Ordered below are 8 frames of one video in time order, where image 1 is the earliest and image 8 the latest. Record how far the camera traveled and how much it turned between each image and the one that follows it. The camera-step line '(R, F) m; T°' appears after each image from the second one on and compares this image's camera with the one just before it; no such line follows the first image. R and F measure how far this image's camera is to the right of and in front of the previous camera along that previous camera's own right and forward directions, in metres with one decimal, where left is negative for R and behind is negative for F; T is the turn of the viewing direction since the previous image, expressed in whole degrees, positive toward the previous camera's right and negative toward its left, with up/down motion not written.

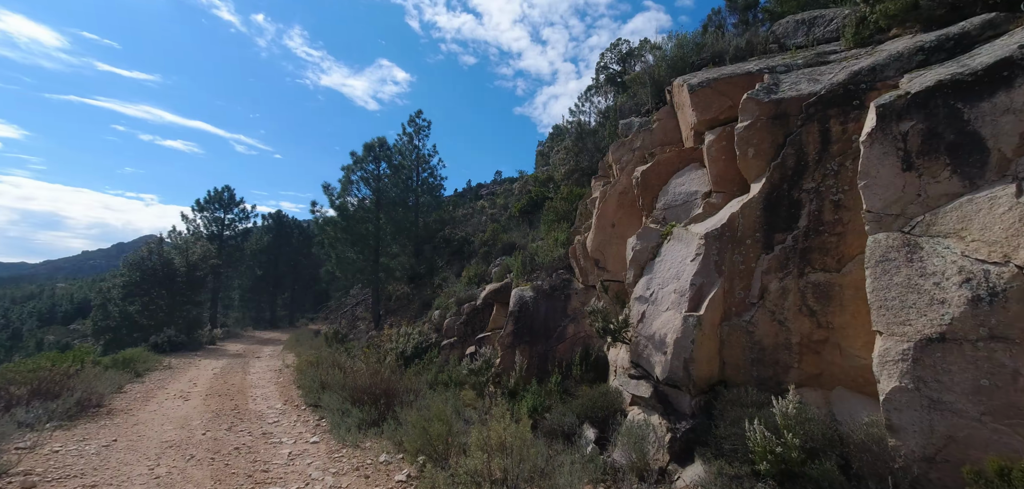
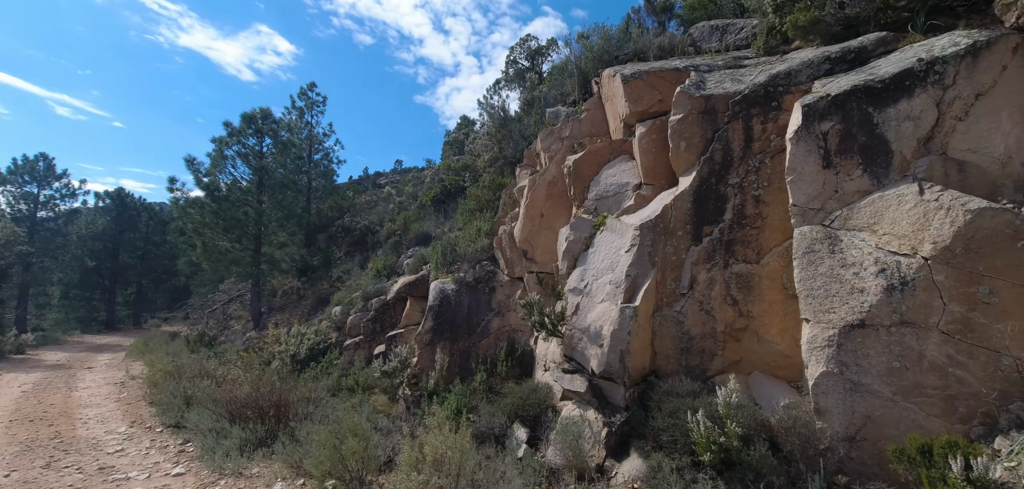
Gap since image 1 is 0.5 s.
(-0.3, +0.4) m; +14°
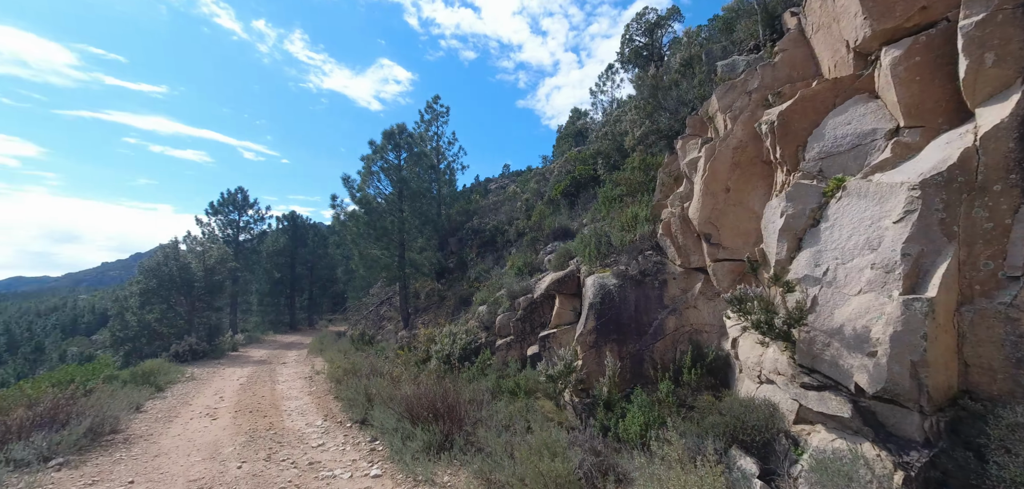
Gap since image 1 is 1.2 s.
(-0.7, +0.7) m; -15°
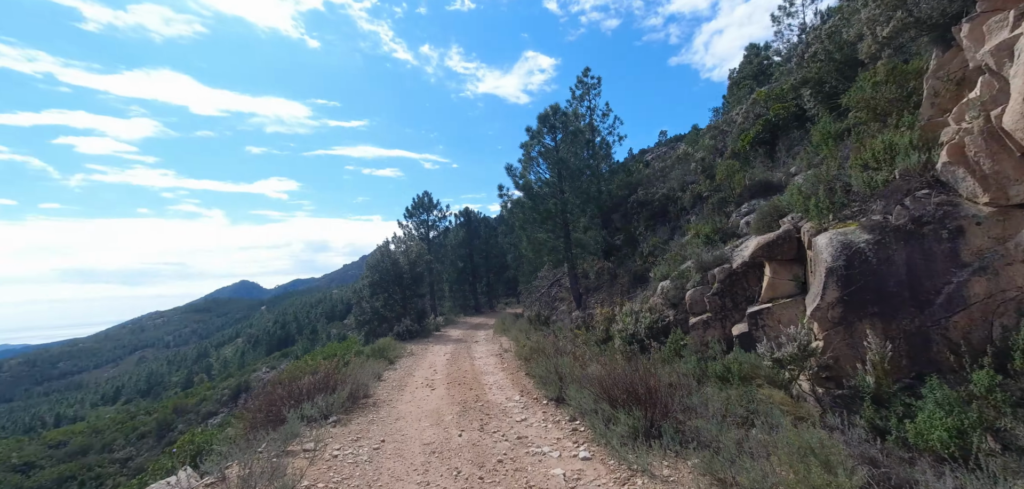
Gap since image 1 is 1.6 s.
(-0.5, +0.6) m; -20°
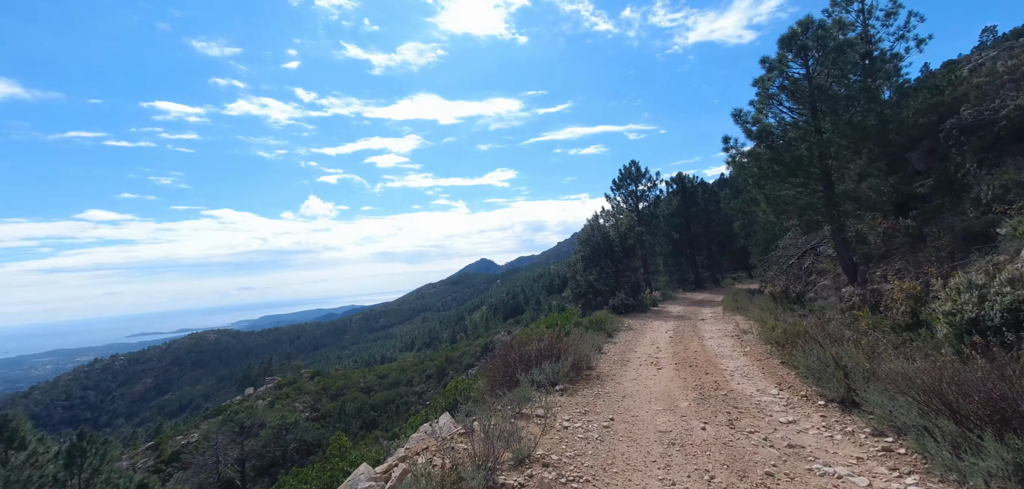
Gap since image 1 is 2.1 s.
(-0.6, +1.2) m; -25°
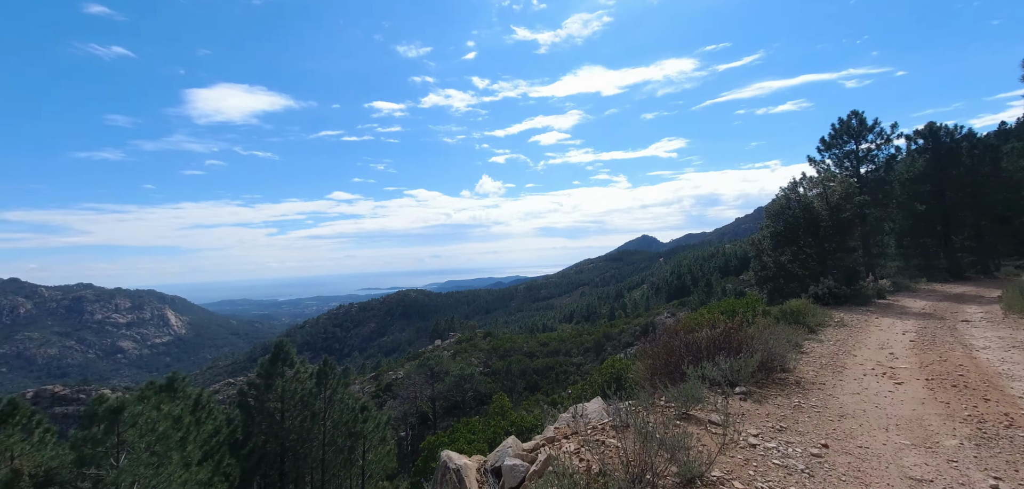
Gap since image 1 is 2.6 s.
(-0.1, +1.6) m; -20°
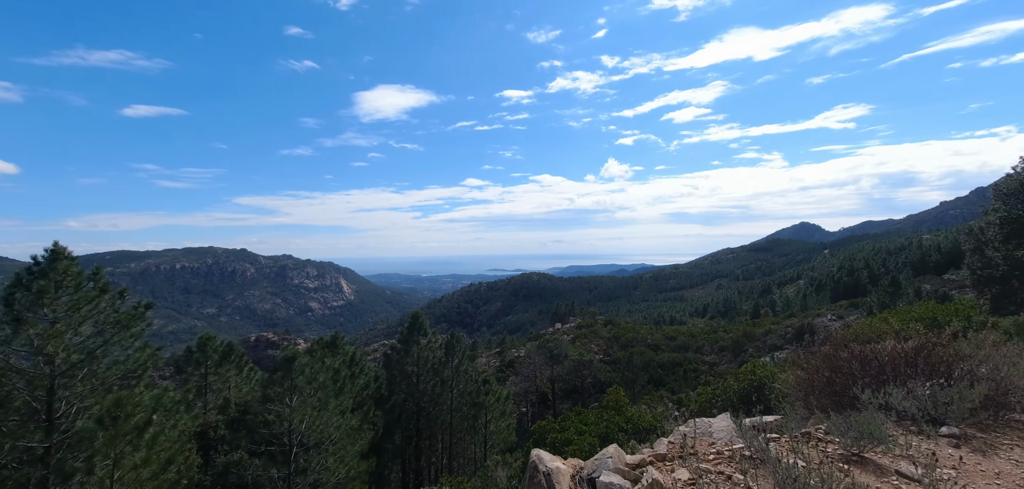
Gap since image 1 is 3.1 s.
(+0.3, +1.3) m; -16°
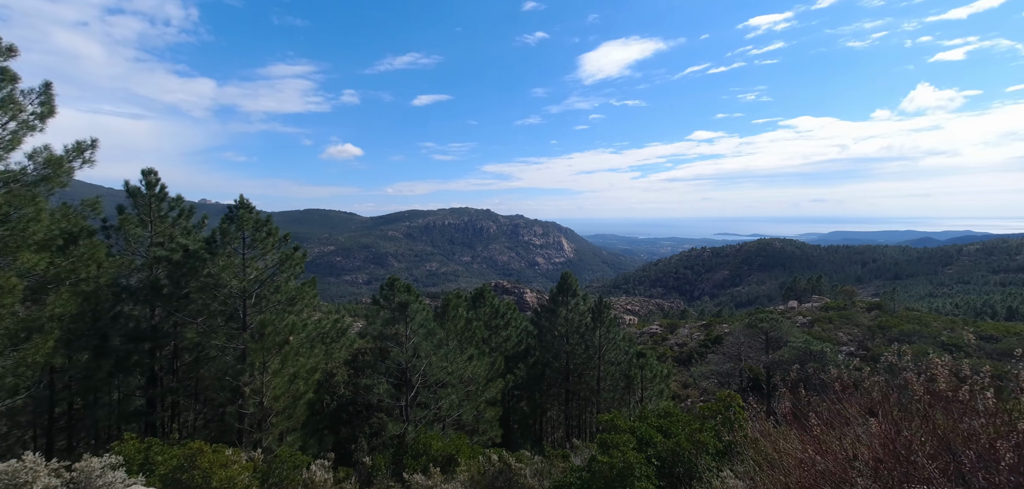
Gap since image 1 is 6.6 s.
(+4.2, +2.6) m; -30°
